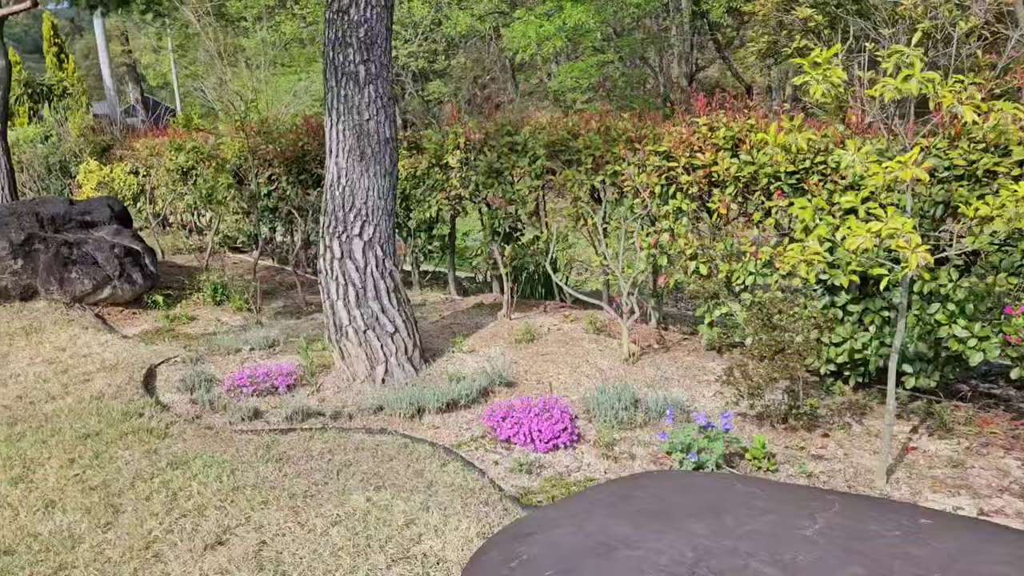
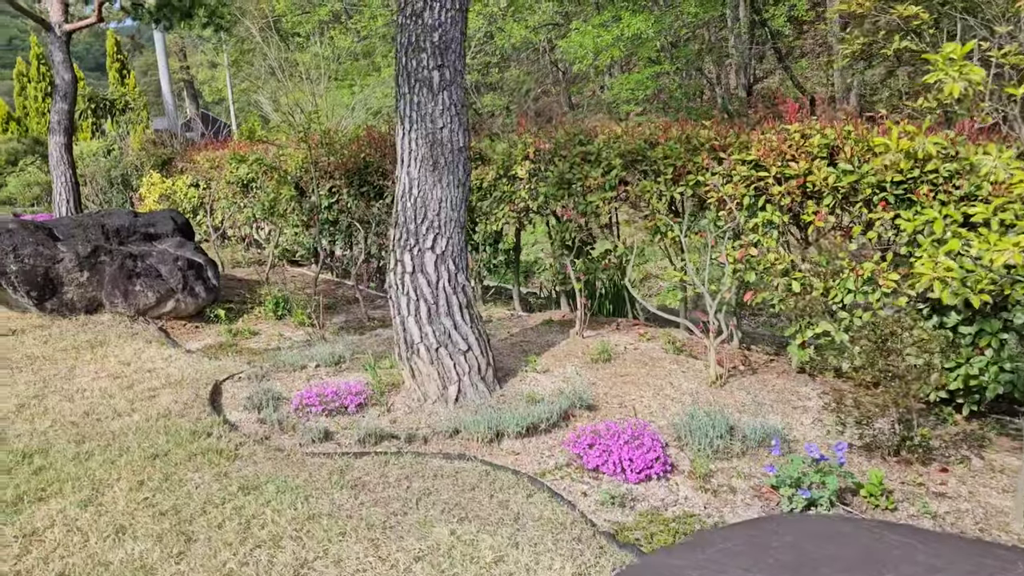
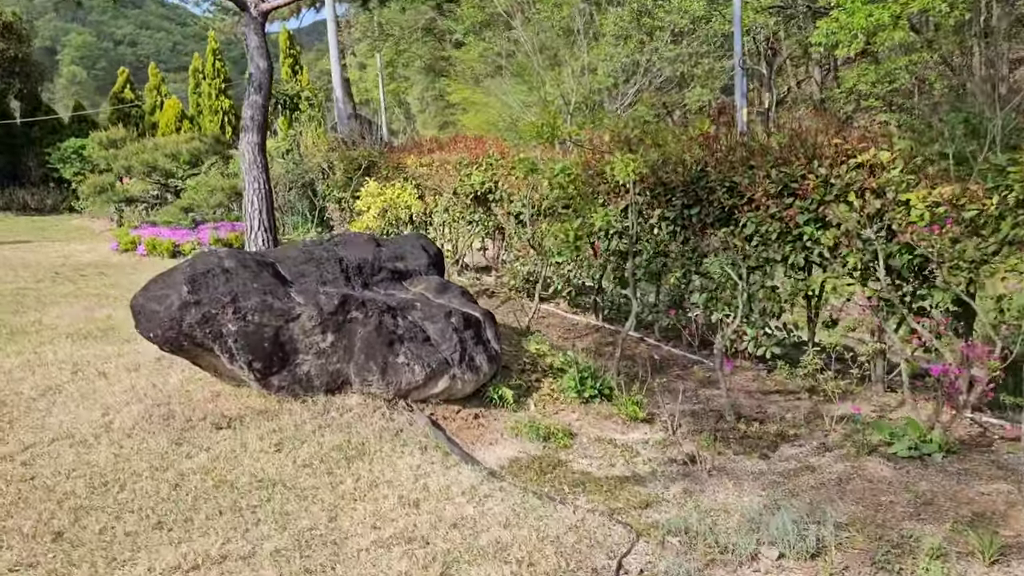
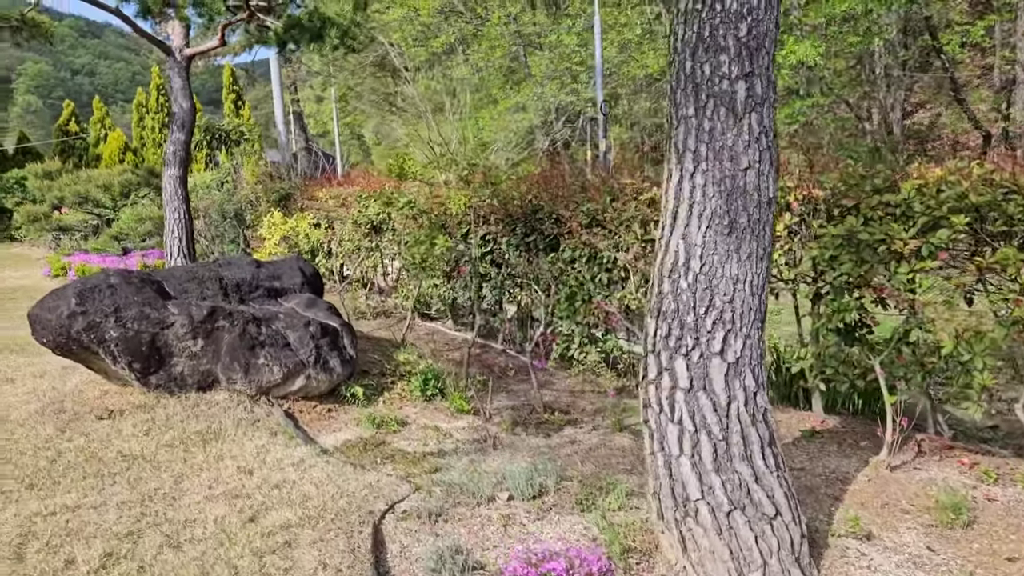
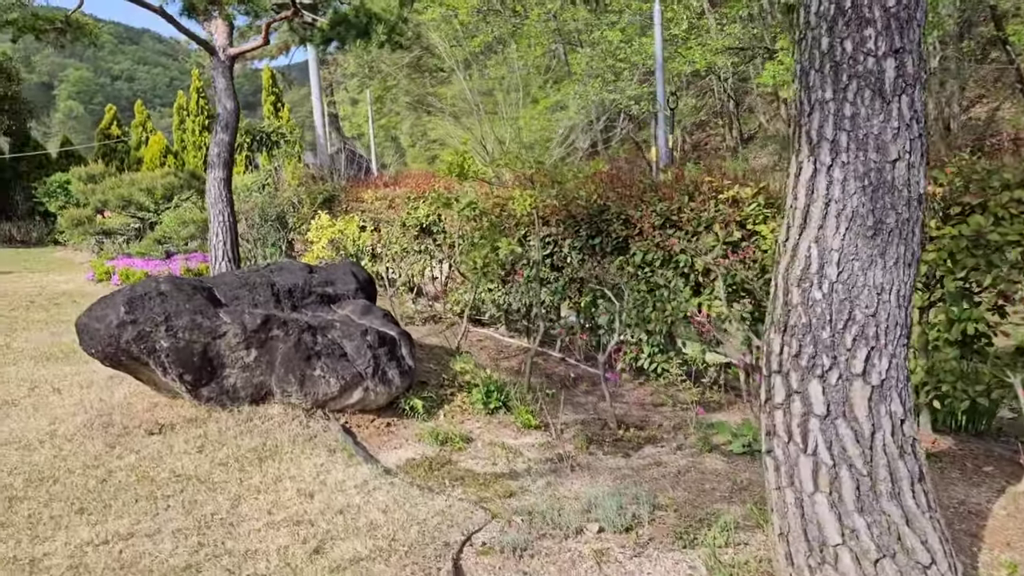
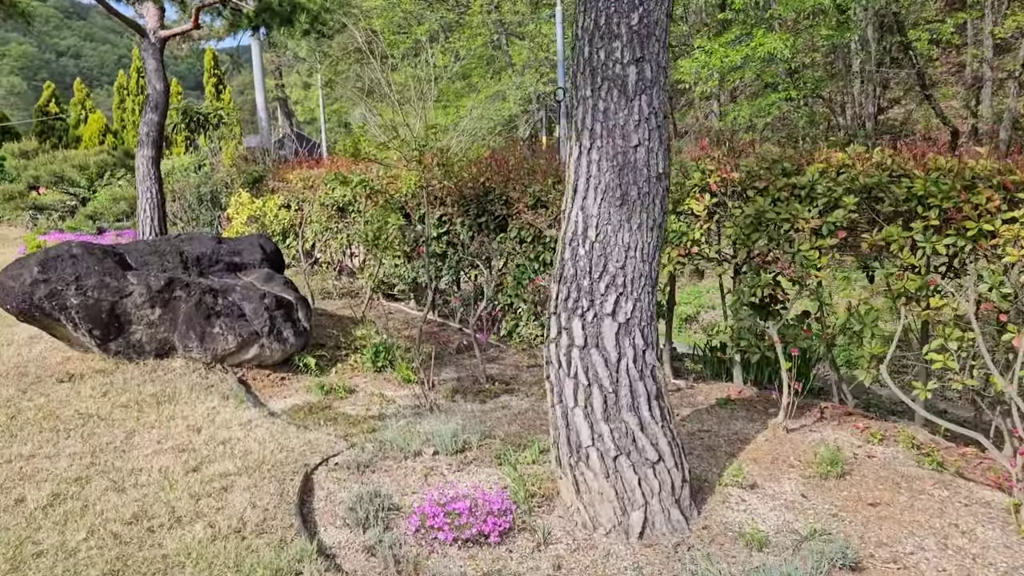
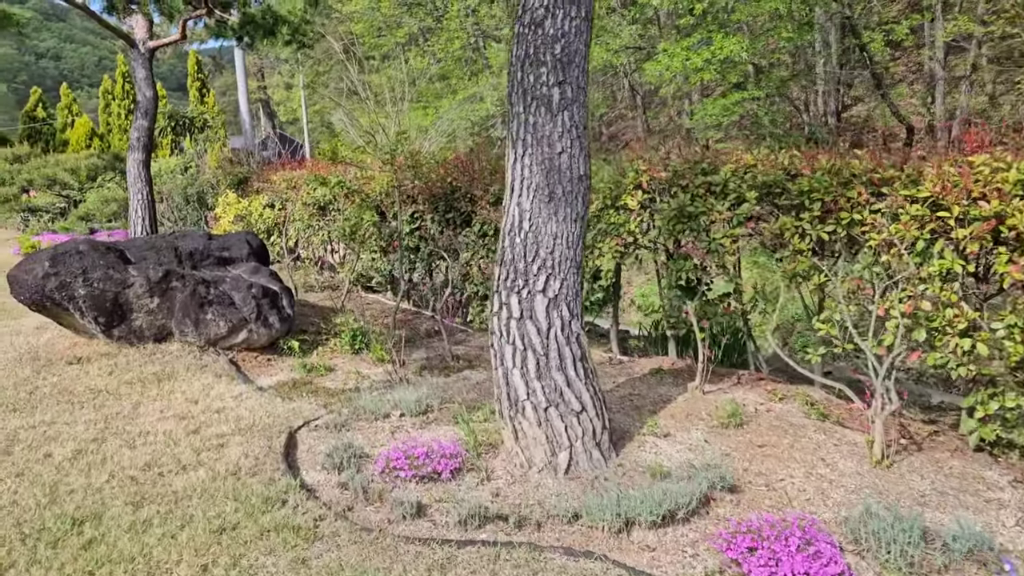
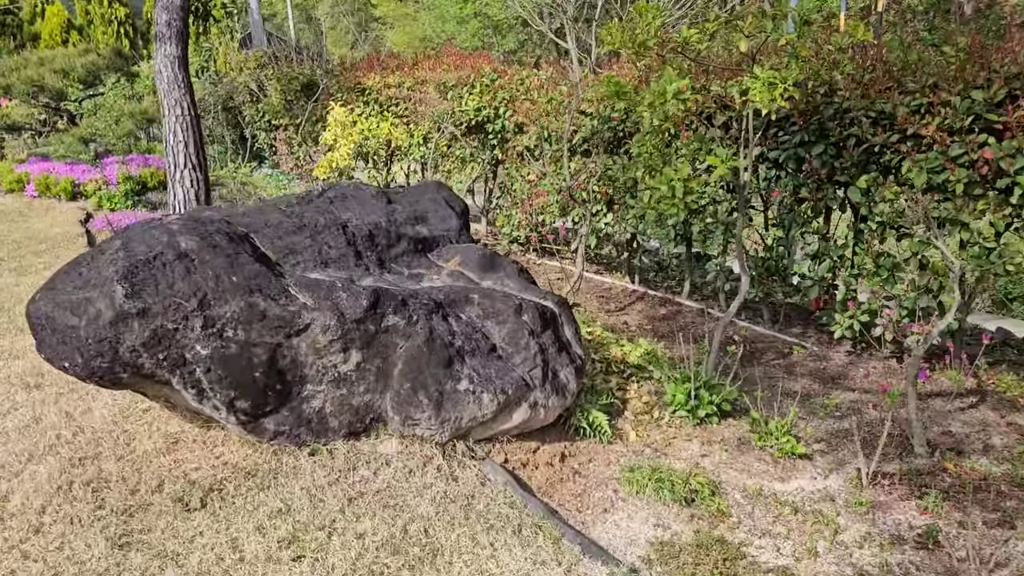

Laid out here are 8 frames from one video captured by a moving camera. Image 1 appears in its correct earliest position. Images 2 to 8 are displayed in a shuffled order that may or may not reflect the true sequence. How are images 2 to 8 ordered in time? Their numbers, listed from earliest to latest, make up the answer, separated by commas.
2, 7, 6, 4, 5, 3, 8
